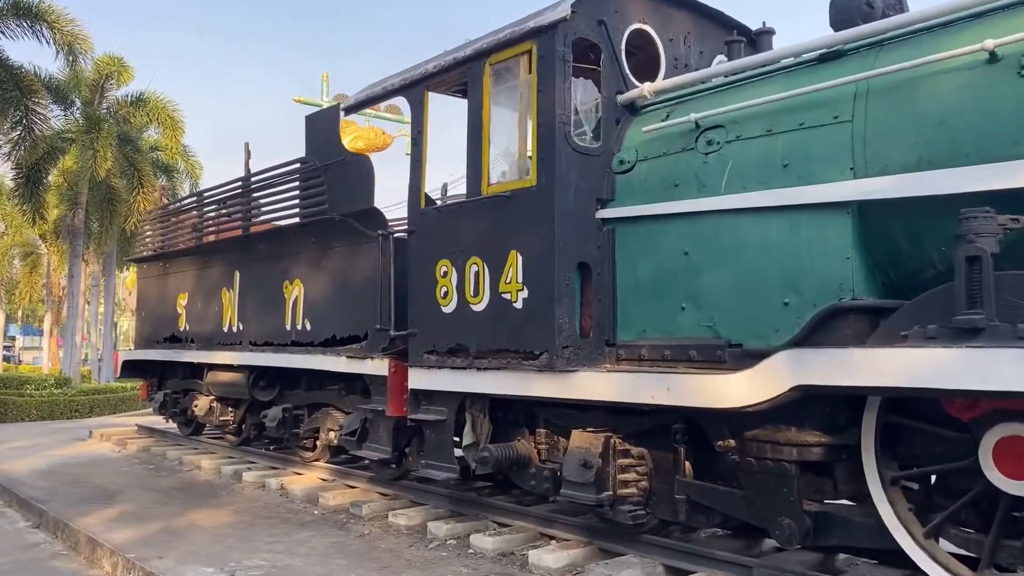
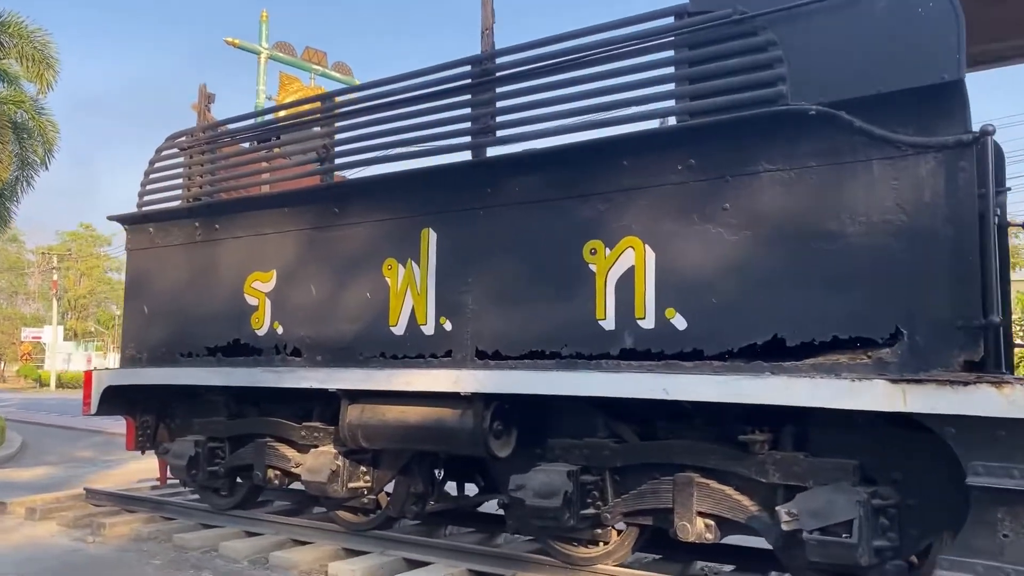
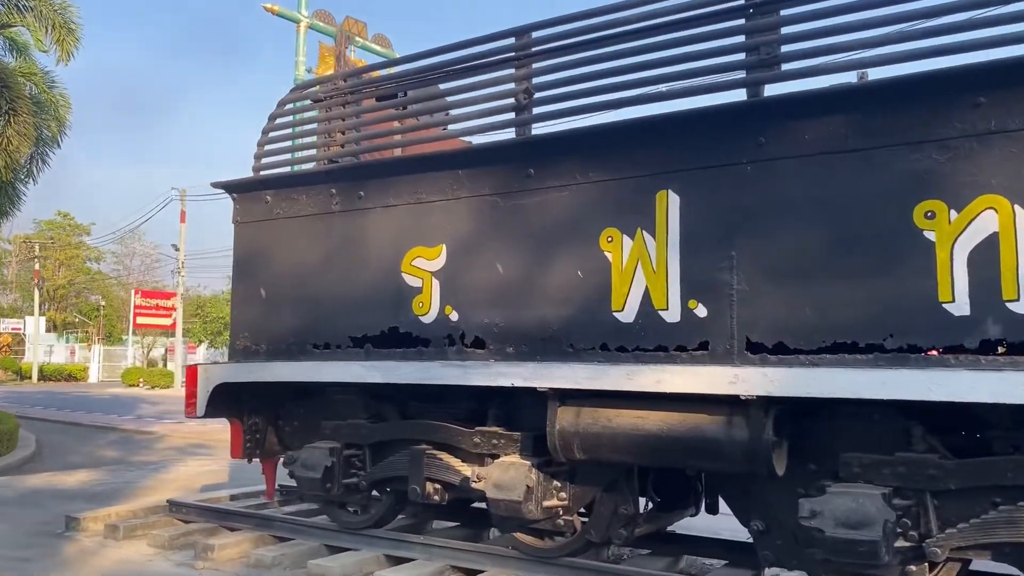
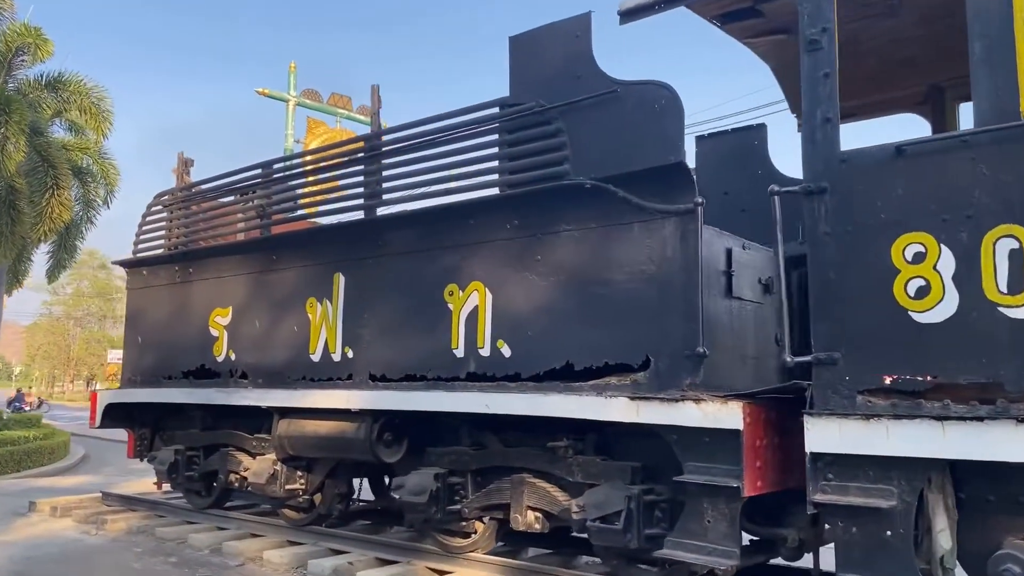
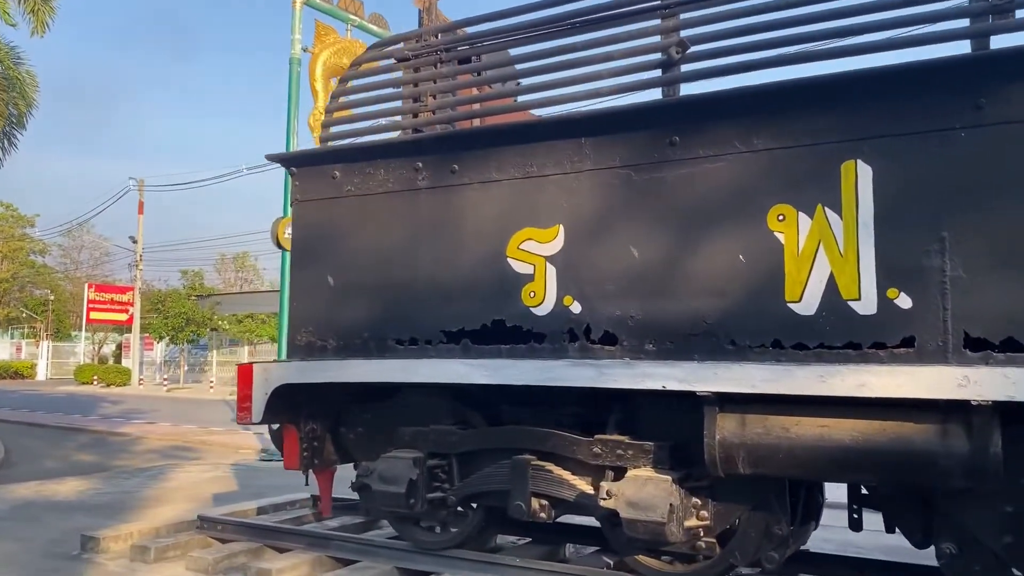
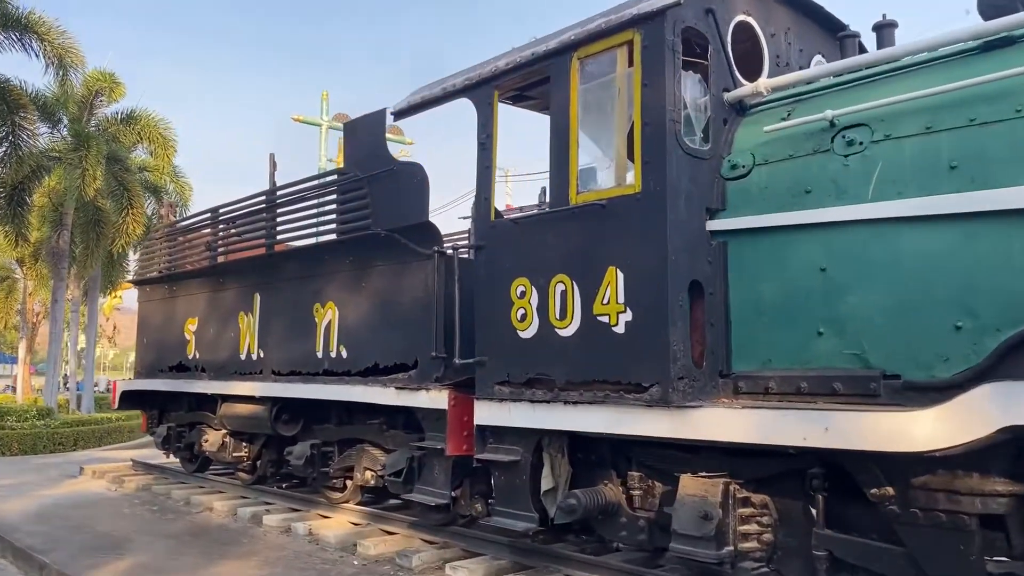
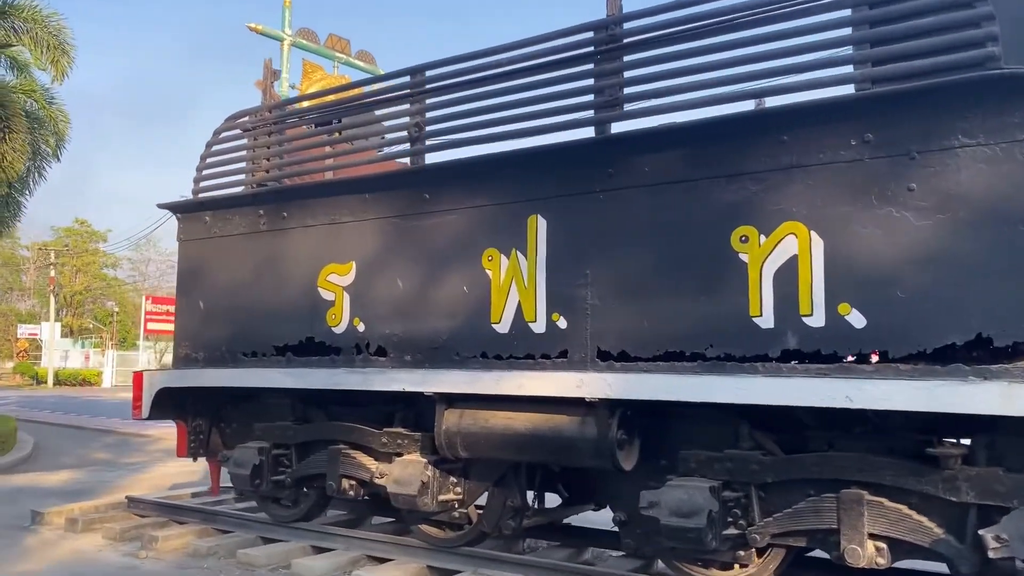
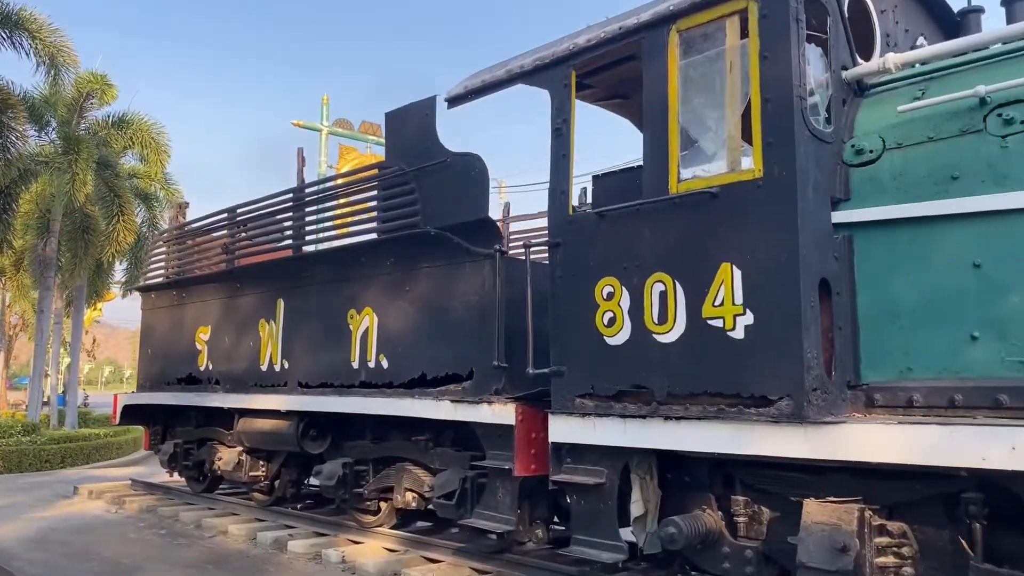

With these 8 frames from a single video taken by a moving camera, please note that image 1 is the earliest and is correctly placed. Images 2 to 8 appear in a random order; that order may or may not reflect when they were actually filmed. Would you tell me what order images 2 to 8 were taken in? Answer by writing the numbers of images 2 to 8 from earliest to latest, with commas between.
6, 8, 4, 2, 7, 3, 5
